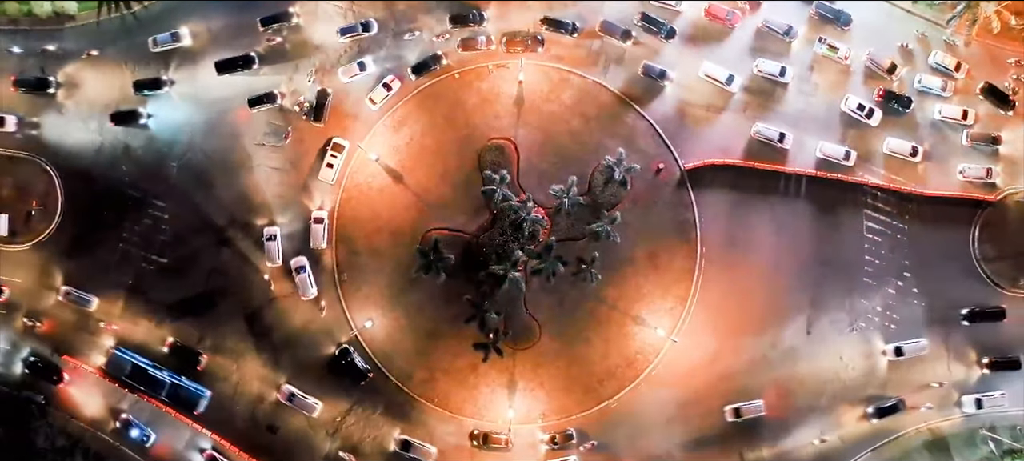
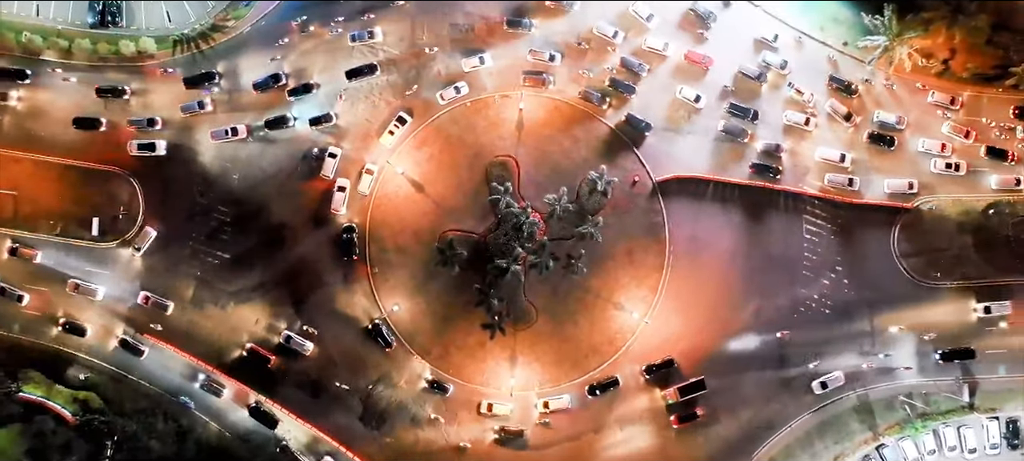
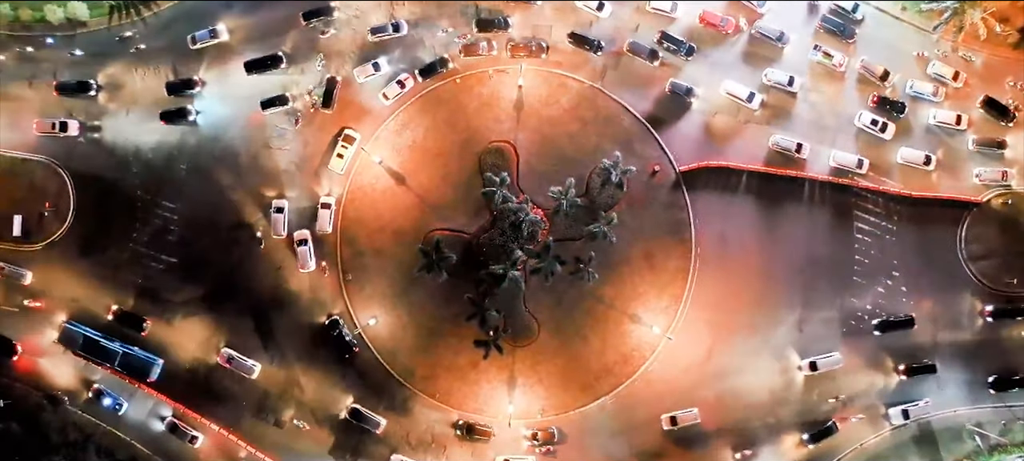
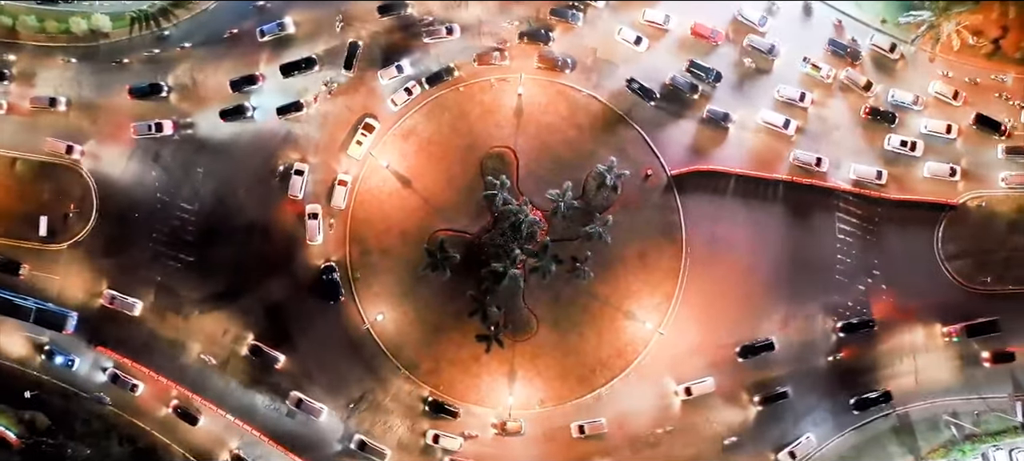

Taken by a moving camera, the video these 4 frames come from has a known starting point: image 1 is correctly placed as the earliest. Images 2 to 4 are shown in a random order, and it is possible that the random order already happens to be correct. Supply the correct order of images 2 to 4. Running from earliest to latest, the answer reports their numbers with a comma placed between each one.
3, 4, 2
